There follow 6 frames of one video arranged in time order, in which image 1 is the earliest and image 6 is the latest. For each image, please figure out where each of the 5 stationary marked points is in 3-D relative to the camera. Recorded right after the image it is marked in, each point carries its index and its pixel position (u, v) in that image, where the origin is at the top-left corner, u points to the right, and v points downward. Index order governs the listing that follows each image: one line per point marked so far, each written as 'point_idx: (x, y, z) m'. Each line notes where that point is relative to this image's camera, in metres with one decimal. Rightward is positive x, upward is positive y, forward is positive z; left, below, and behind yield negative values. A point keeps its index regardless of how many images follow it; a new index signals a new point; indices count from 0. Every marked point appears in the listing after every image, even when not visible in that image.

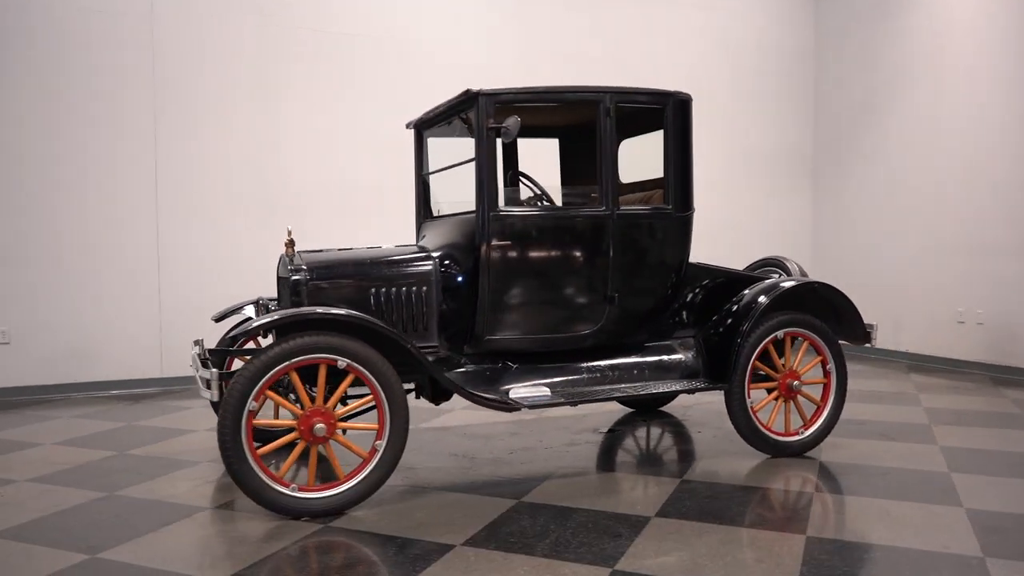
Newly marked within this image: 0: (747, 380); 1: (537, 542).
0: (+1.0, -0.4, +3.1) m
1: (+0.1, -0.8, +2.2) m
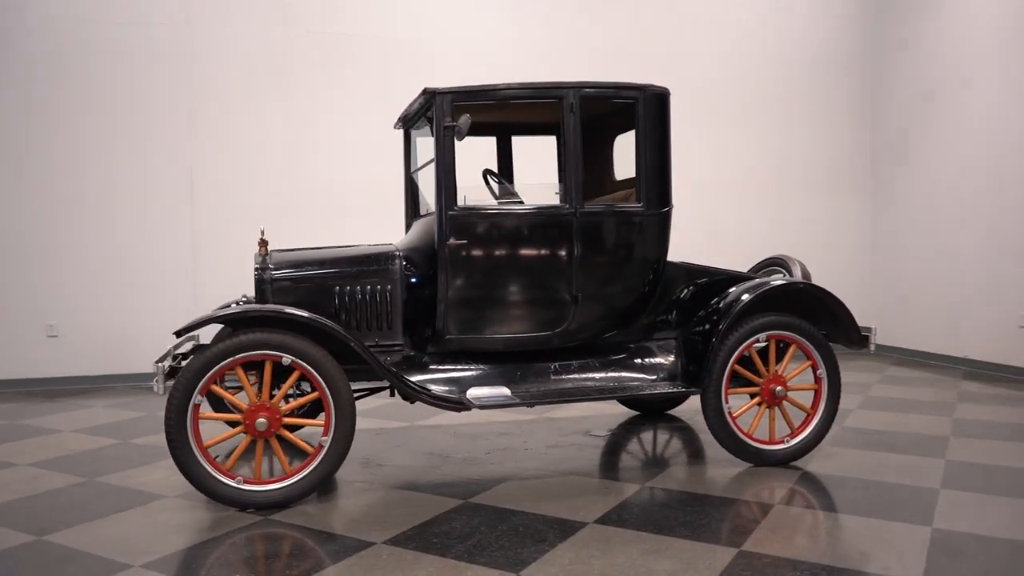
0: (+0.9, -0.4, +2.9) m
1: (-0.2, -0.8, +2.1) m
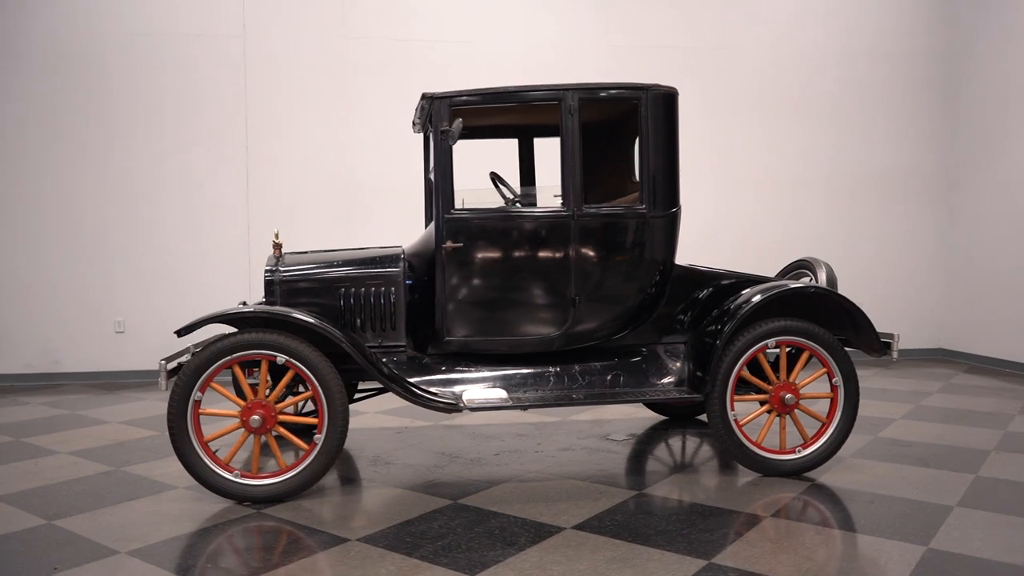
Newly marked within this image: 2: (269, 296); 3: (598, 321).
0: (+0.8, -0.4, +2.8) m
1: (-0.3, -0.8, +2.2) m
2: (-1.0, 0.0, +3.0) m
3: (+0.4, -0.1, +3.0) m
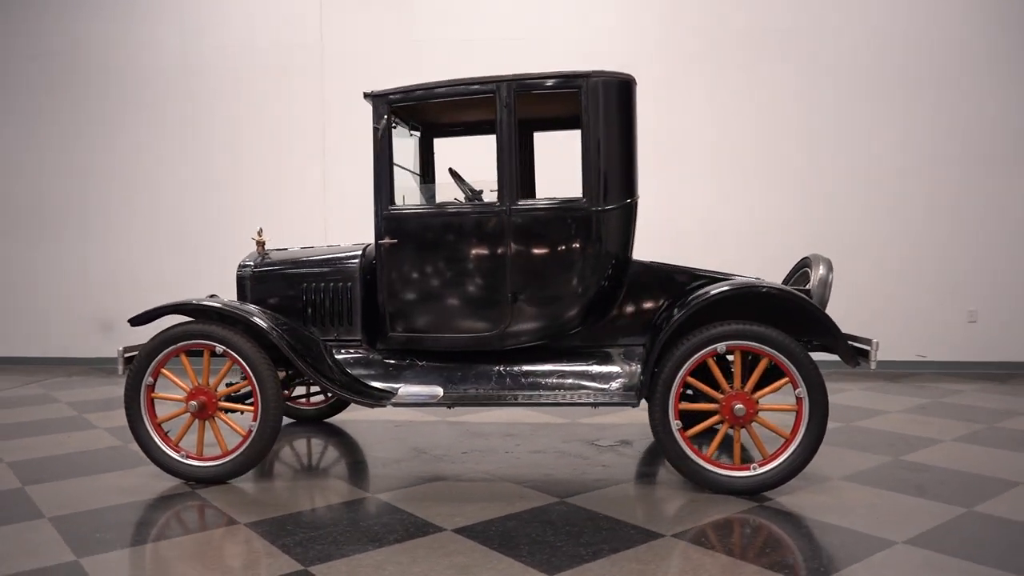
0: (+0.6, -0.4, +2.6) m
1: (-0.6, -0.7, +2.2) m
2: (-1.2, 0.0, +3.2) m
3: (+0.2, -0.1, +2.9) m
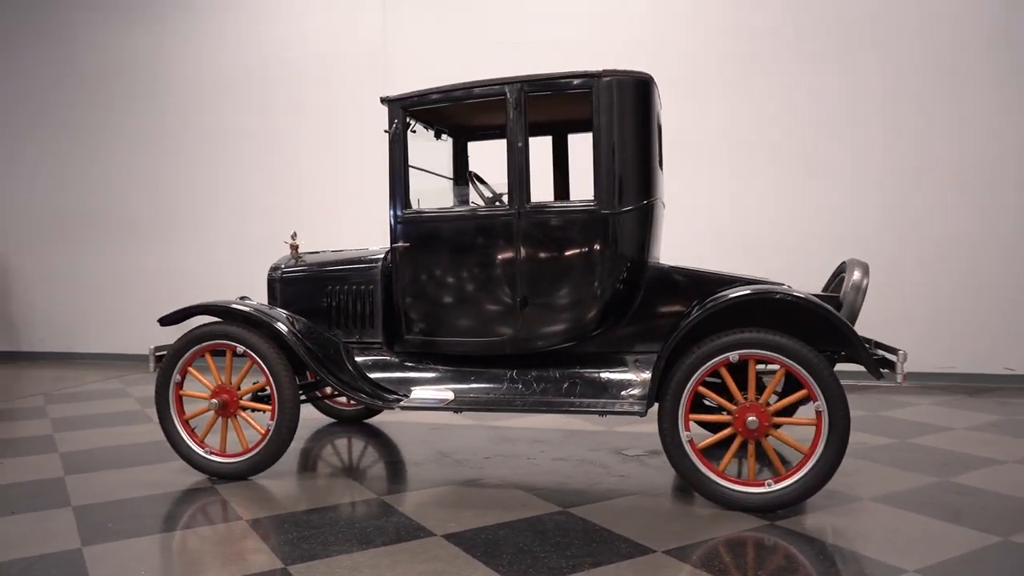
0: (+0.6, -0.4, +2.5) m
1: (-0.7, -0.8, +2.2) m
2: (-1.1, 0.0, +3.3) m
3: (+0.2, -0.1, +2.9) m
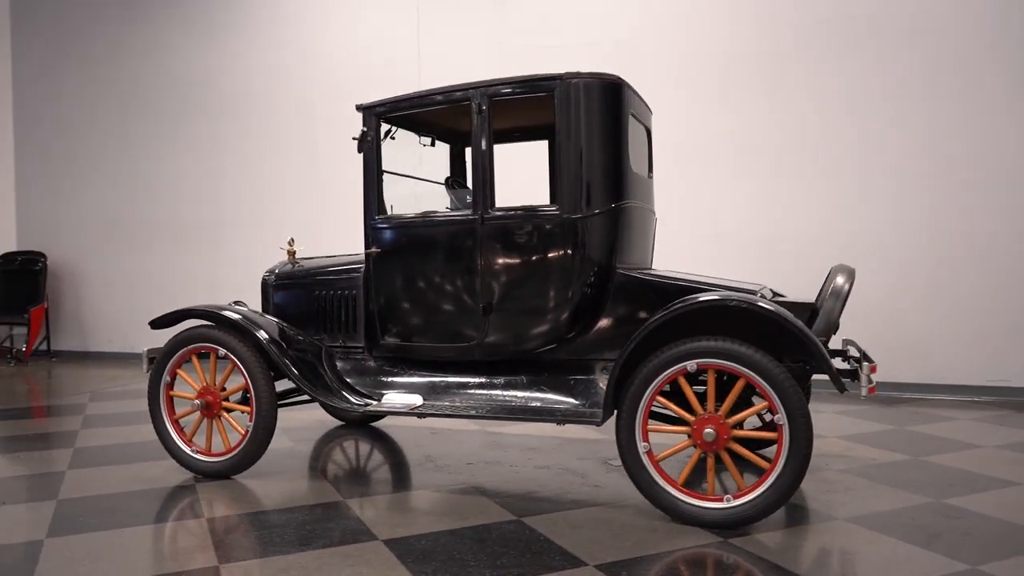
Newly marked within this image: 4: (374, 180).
0: (+0.4, -0.4, +2.4) m
1: (-0.8, -0.8, +2.3) m
2: (-1.2, 0.0, +3.4) m
3: (+0.1, -0.2, +2.8) m
4: (-0.5, +0.4, +3.0) m
